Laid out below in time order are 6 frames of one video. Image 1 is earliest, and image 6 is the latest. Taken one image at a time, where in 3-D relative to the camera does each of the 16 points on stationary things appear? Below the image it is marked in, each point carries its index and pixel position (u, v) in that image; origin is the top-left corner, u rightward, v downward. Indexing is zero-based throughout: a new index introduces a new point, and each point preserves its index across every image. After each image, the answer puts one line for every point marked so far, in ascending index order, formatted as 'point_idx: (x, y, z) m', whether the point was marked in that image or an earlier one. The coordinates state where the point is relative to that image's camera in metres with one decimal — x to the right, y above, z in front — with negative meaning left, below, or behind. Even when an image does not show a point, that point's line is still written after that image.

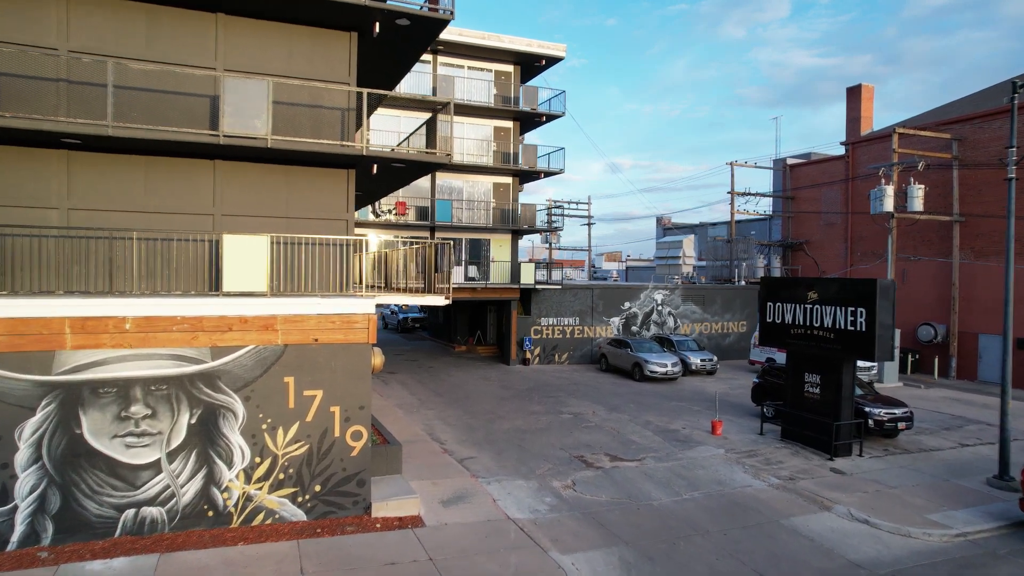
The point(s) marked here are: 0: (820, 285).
0: (+6.9, +0.1, +14.4) m
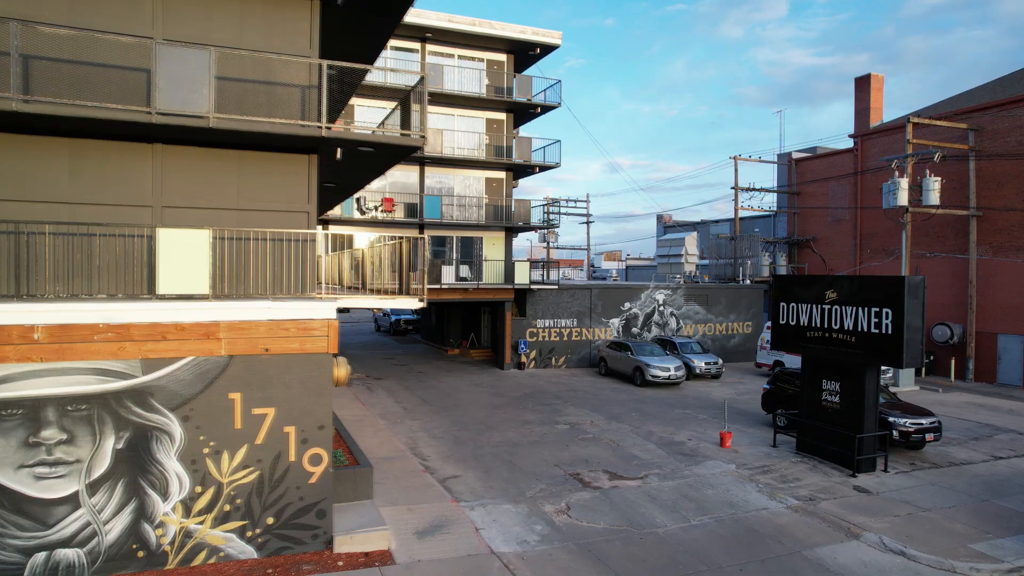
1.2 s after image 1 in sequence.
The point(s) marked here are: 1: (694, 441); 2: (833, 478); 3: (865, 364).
0: (+6.6, +0.1, +13.1) m
1: (+4.1, -3.5, +14.7) m
2: (+6.1, -3.6, +12.3) m
3: (+6.8, -1.5, +12.5) m
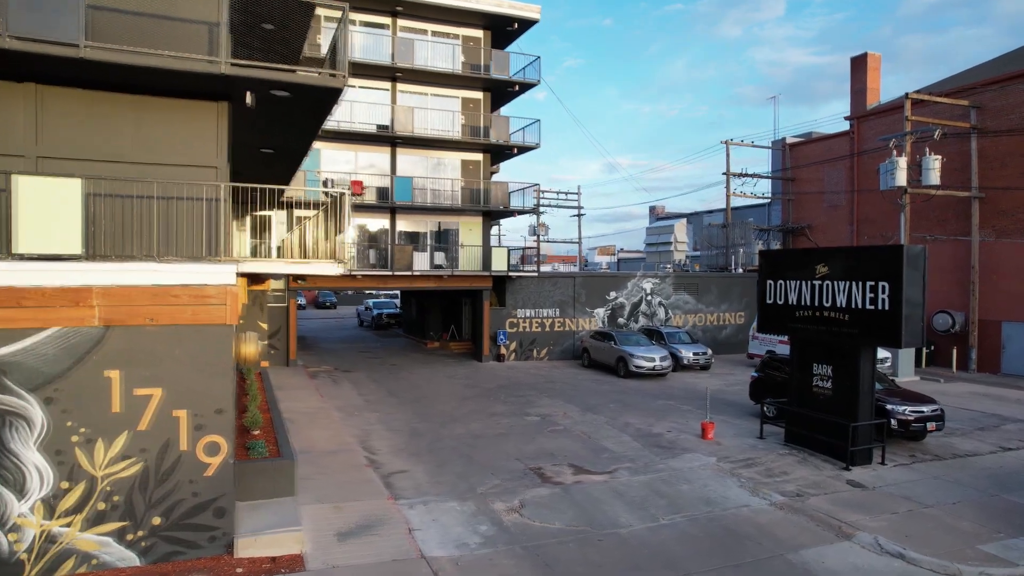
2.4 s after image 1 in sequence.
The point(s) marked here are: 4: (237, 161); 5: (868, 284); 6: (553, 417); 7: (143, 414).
0: (+5.8, +0.6, +11.8) m
1: (+3.3, -3.0, +13.5) m
2: (+5.3, -3.1, +11.1) m
3: (+6.0, -1.0, +11.2) m
4: (-5.2, +2.4, +12.4) m
5: (+6.1, +0.1, +11.1) m
6: (+1.0, -3.0, +15.0) m
7: (-4.0, -1.4, +7.1) m
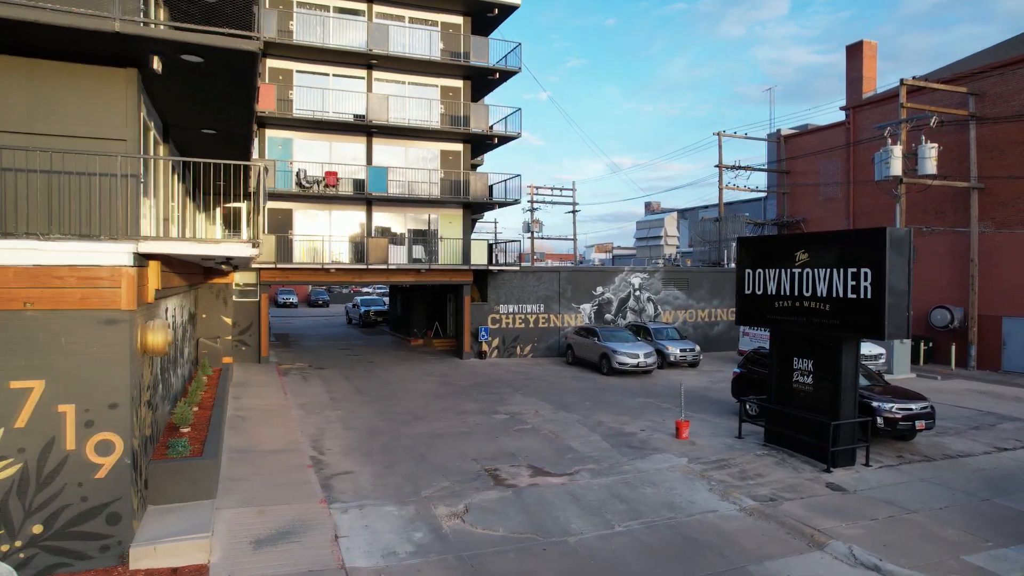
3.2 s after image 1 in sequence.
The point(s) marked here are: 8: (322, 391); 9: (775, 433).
0: (+5.1, +0.8, +11.0) m
1: (+2.6, -2.8, +12.7) m
2: (+4.6, -2.9, +10.2) m
3: (+5.3, -0.8, +10.4) m
4: (-6.0, +2.6, +11.6) m
5: (+5.3, +0.3, +10.3) m
6: (+0.2, -2.8, +14.2) m
7: (-4.8, -1.2, +6.3) m
8: (-5.0, -2.7, +17.2) m
9: (+4.7, -2.6, +11.7) m
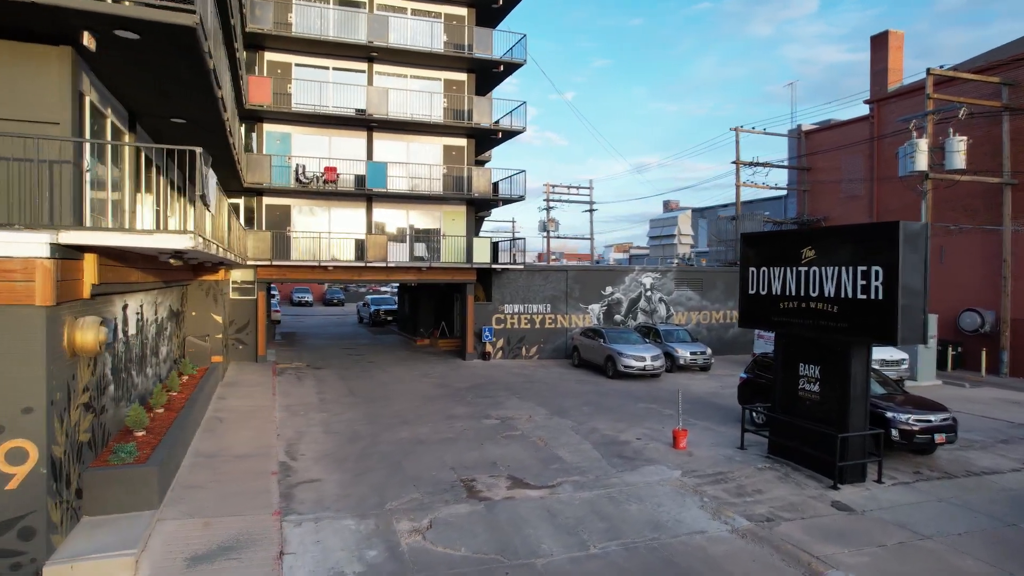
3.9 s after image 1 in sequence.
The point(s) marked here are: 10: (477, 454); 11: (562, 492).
0: (+4.8, +0.8, +10.1) m
1: (+2.4, -2.8, +11.9) m
2: (+4.2, -2.9, +9.4) m
3: (+5.0, -0.8, +9.5) m
4: (-6.2, +2.7, +11.2) m
5: (+5.0, +0.3, +9.4) m
6: (+0.1, -2.8, +13.5) m
7: (-5.2, -1.1, +5.8) m
8: (-5.1, -2.7, +16.7) m
9: (+4.4, -2.6, +10.8) m
10: (-0.6, -2.8, +11.0) m
11: (+0.7, -2.9, +9.2) m
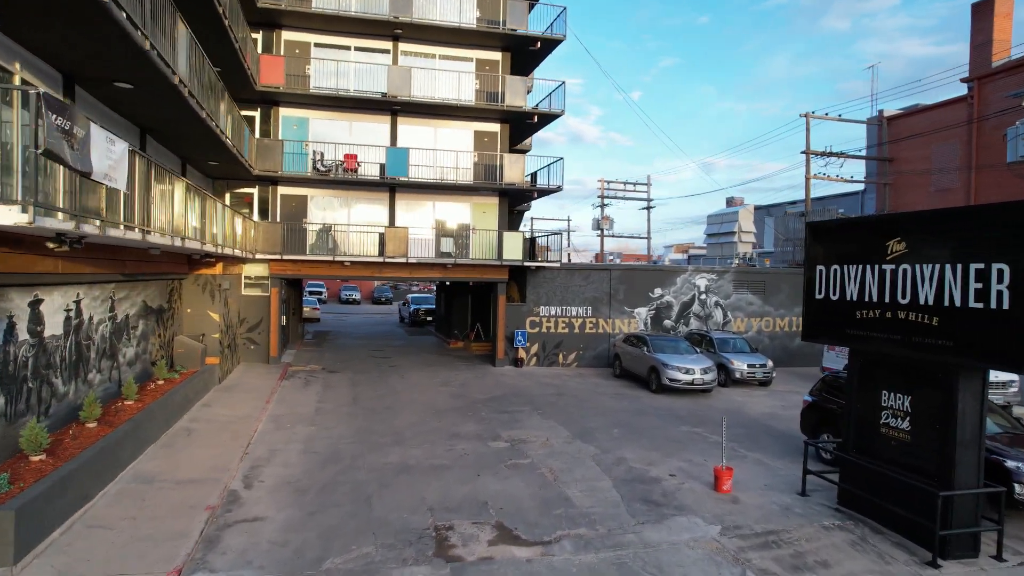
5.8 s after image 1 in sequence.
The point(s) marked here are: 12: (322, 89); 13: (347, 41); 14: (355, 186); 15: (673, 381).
0: (+4.7, +0.7, +7.6) m
1: (+2.4, -2.8, +9.6) m
2: (+4.0, -3.0, +6.9) m
3: (+4.8, -0.8, +7.0) m
4: (-6.1, +2.8, +9.7) m
5: (+4.9, +0.2, +6.8) m
6: (+0.3, -2.8, +11.4) m
7: (-5.7, -1.0, +4.2) m
8: (-4.6, -2.6, +15.1) m
9: (+4.4, -2.6, +8.3) m
10: (-0.6, -2.8, +9.0) m
11: (+0.5, -2.9, +7.1) m
12: (-5.5, +5.8, +18.8) m
13: (-5.0, +7.4, +19.5) m
14: (-4.8, +3.1, +19.8) m
15: (+4.1, -2.4, +16.6) m
